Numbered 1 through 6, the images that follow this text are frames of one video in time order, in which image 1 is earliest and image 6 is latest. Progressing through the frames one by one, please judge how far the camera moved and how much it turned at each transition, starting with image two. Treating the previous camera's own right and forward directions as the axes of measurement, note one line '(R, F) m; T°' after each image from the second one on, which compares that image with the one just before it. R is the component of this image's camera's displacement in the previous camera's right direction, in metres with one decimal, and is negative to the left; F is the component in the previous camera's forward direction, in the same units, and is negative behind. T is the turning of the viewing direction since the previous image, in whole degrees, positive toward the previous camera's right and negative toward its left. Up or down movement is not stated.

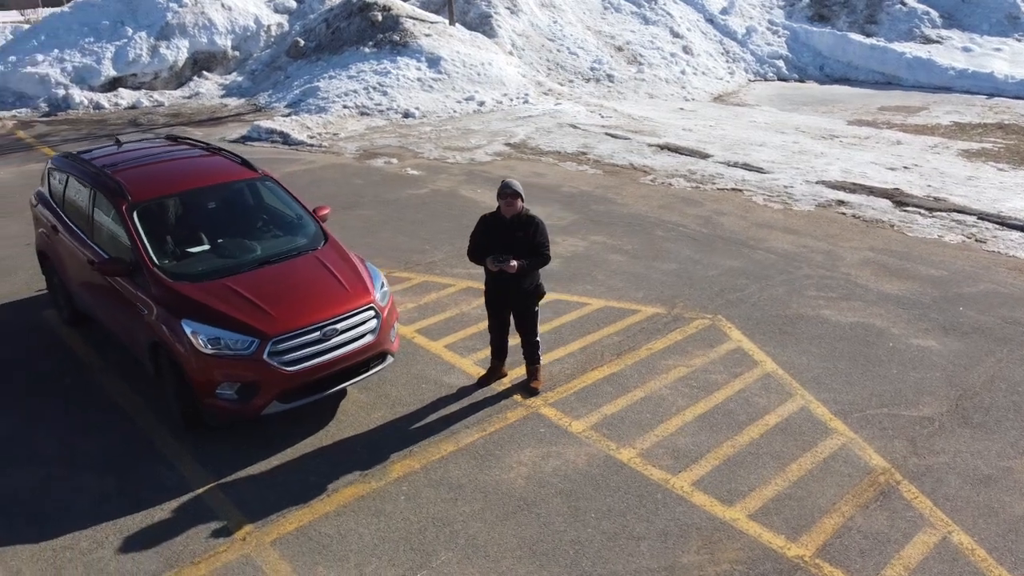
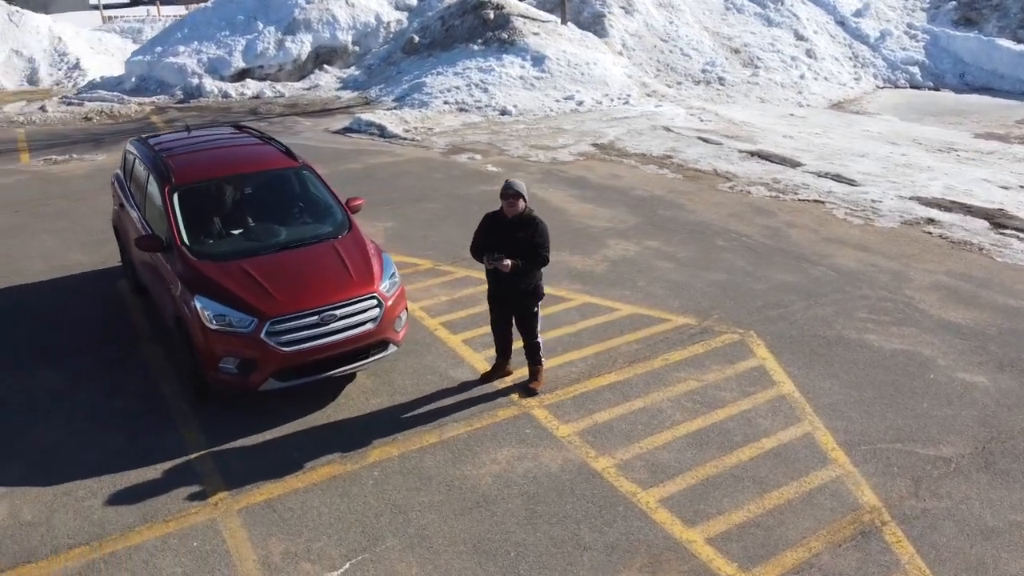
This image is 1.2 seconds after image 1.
(+1.1, +0.1) m; -10°
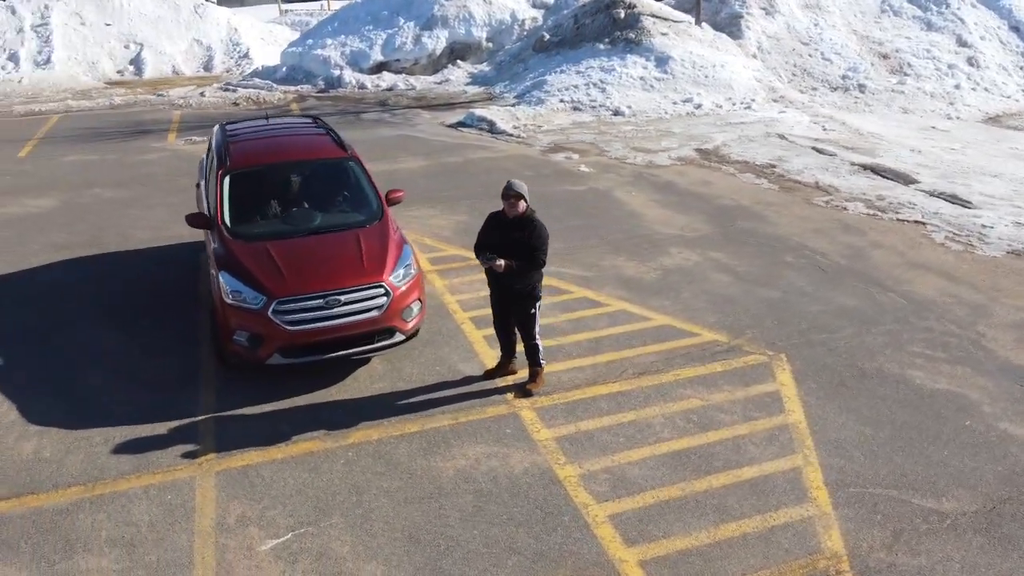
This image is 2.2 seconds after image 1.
(+1.3, +0.1) m; -11°
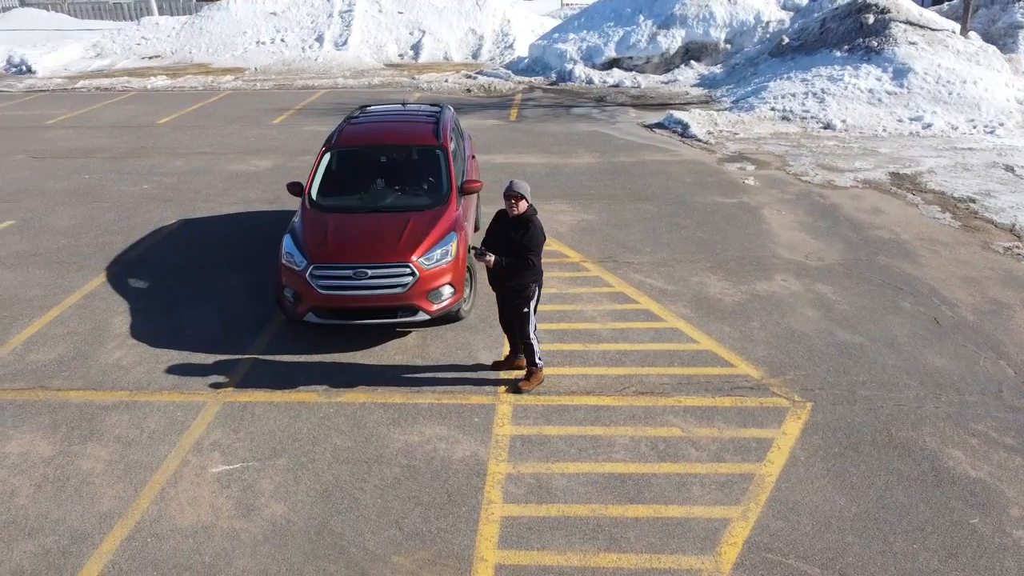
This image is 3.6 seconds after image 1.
(+2.2, +0.2) m; -20°
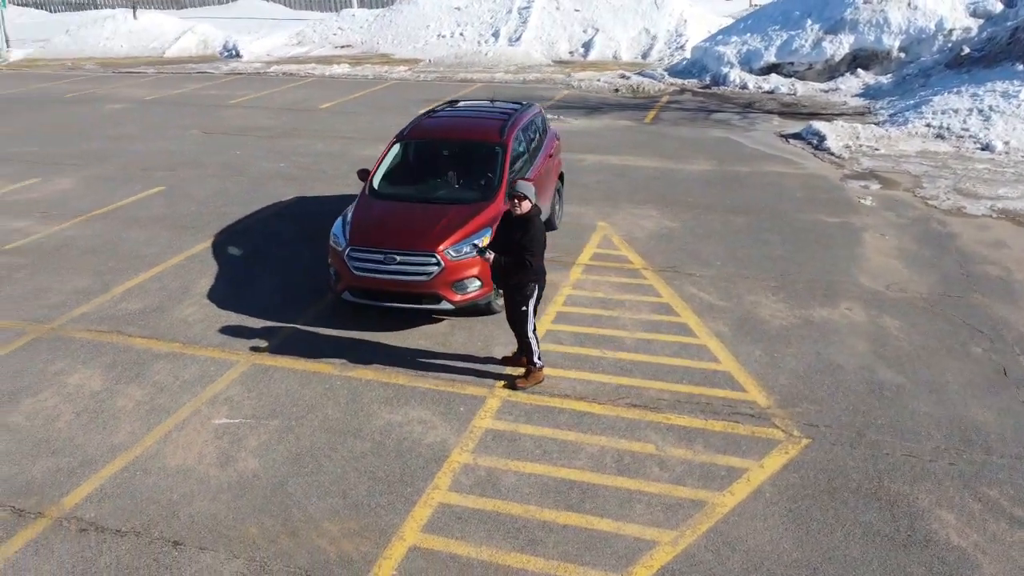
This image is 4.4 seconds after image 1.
(+1.5, +0.1) m; -13°
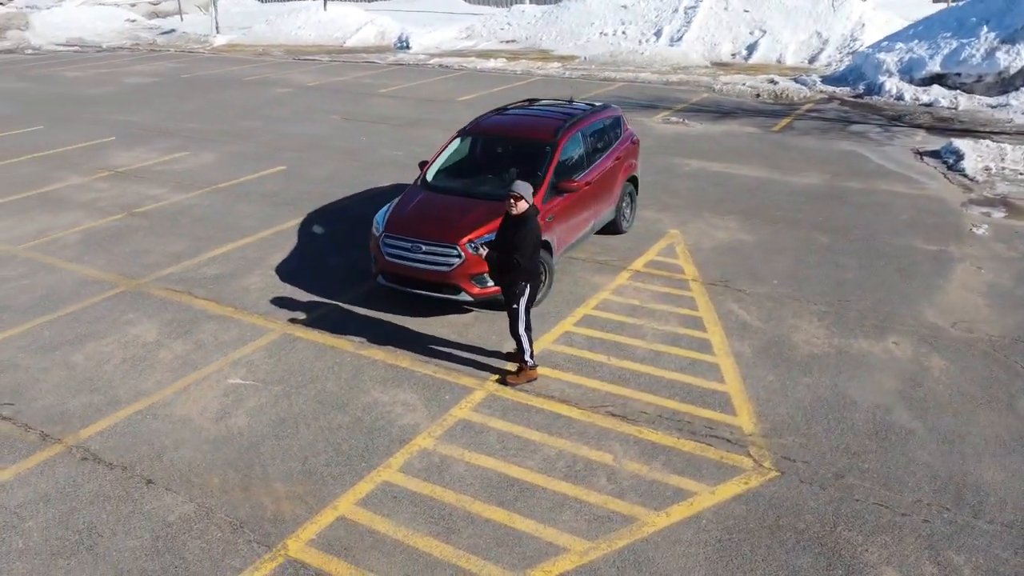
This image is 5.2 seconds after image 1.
(+1.5, 0.0) m; -12°
